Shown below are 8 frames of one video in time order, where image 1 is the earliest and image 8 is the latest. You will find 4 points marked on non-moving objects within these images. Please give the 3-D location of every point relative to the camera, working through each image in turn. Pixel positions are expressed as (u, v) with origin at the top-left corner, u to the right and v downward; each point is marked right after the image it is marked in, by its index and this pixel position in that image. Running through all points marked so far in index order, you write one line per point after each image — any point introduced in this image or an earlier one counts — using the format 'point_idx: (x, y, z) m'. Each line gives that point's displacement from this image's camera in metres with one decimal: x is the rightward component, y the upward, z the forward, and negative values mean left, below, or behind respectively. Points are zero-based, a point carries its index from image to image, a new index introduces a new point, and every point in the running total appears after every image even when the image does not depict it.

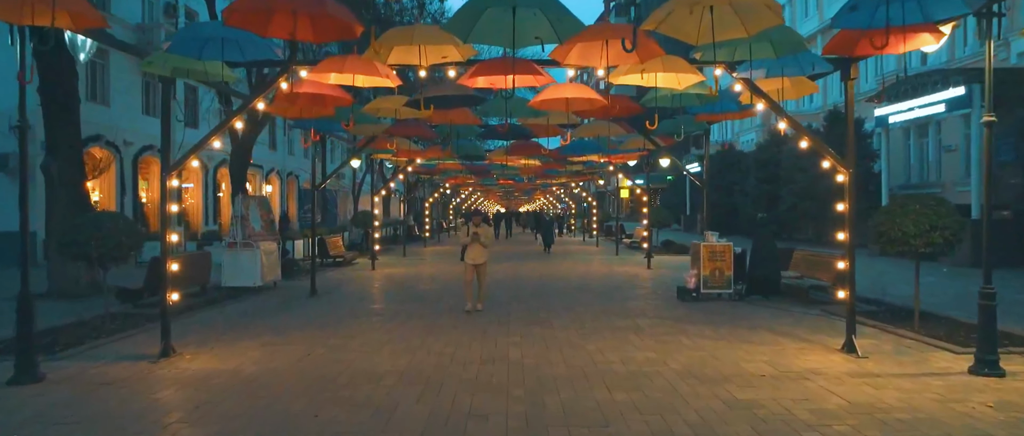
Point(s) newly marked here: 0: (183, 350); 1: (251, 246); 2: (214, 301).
0: (-4.1, -1.7, +10.8) m
1: (-5.6, -0.6, +18.8) m
2: (-5.9, -1.7, +17.2) m
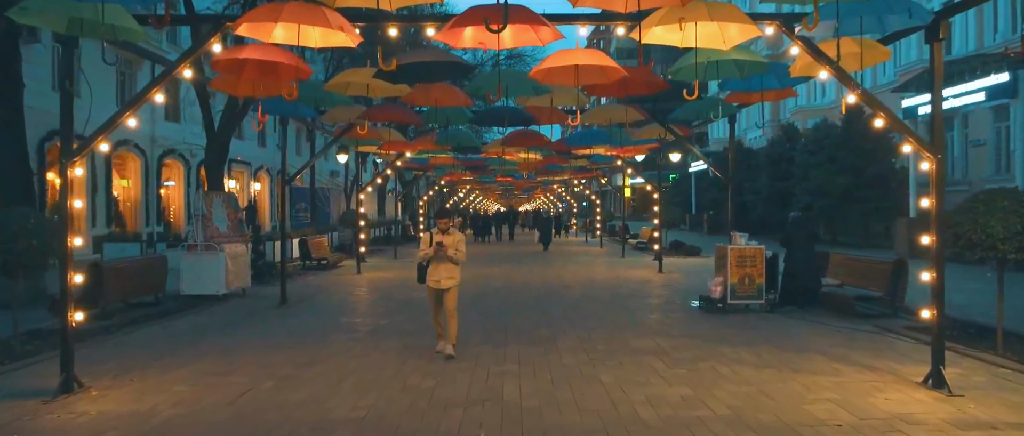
0: (-4.1, -1.6, +8.6) m
1: (-5.7, -0.6, +16.6) m
2: (-6.0, -1.7, +15.0) m
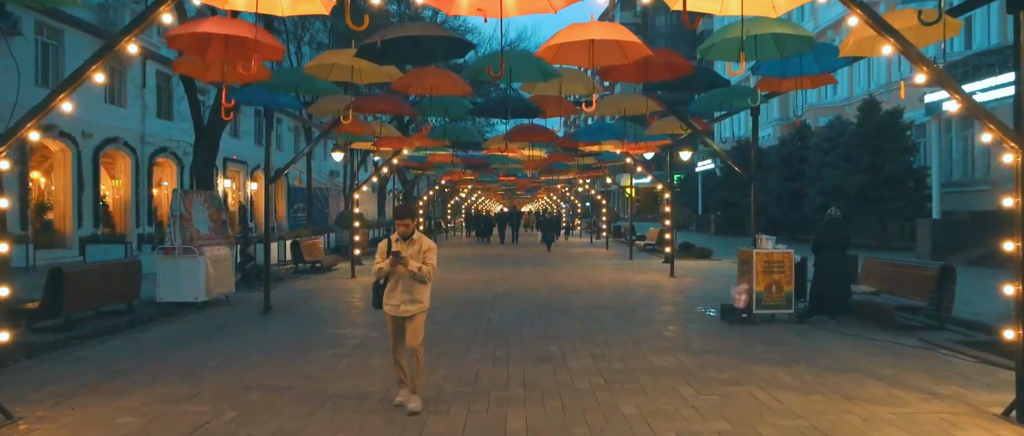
0: (-4.1, -1.7, +7.4) m
1: (-5.6, -0.6, +15.3) m
2: (-5.9, -1.7, +13.8) m
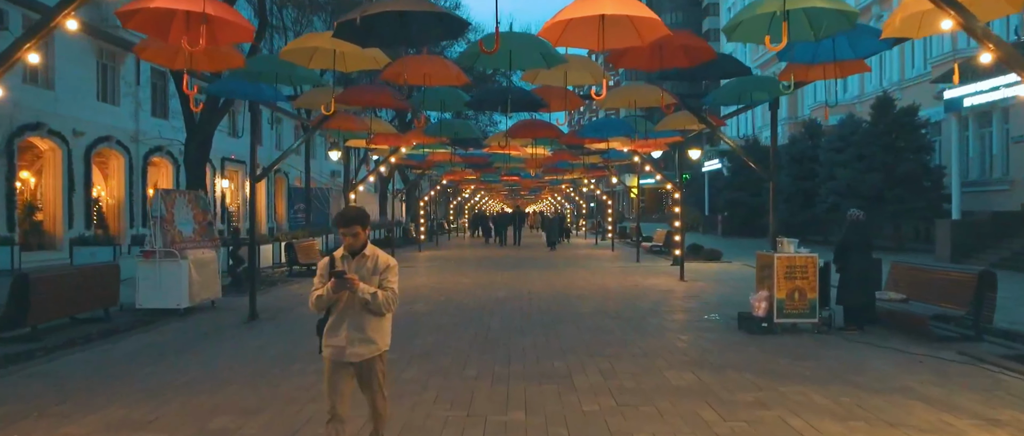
0: (-4.1, -1.7, +6.4) m
1: (-5.6, -0.6, +14.4) m
2: (-5.9, -1.7, +12.8) m
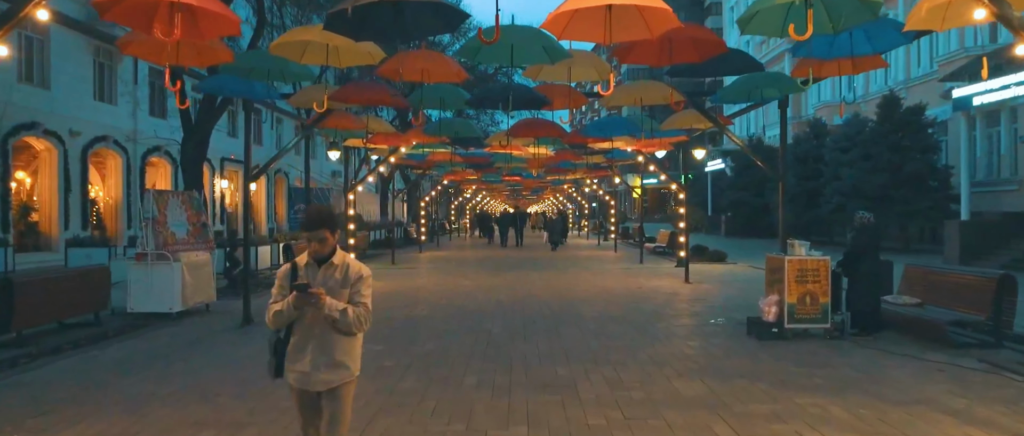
0: (-4.1, -1.7, +6.1) m
1: (-5.5, -0.6, +14.1) m
2: (-5.9, -1.7, +12.5) m
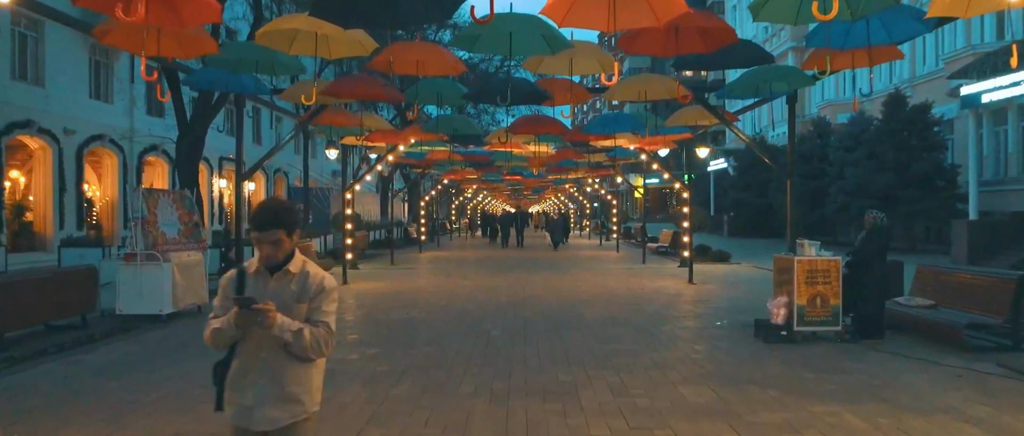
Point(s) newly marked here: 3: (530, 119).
0: (-4.1, -1.7, +5.7) m
1: (-5.5, -0.6, +13.7) m
2: (-5.9, -1.7, +12.1) m
3: (+0.4, +2.0, +18.3) m
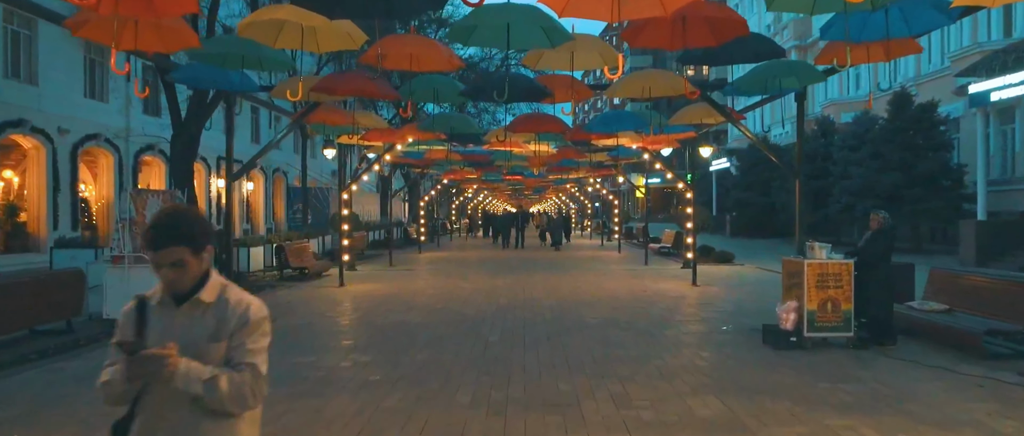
0: (-4.1, -1.7, +5.3) m
1: (-5.6, -0.7, +13.3) m
2: (-5.9, -1.7, +11.7) m
3: (+0.4, +2.0, +17.8) m
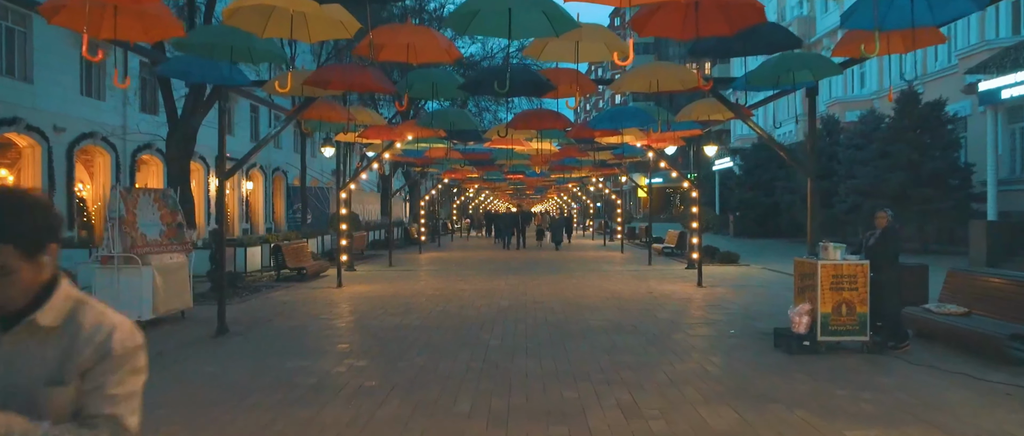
0: (-4.1, -1.7, +4.8) m
1: (-5.5, -0.6, +12.8) m
2: (-5.9, -1.7, +11.3) m
3: (+0.4, +2.0, +17.4) m
